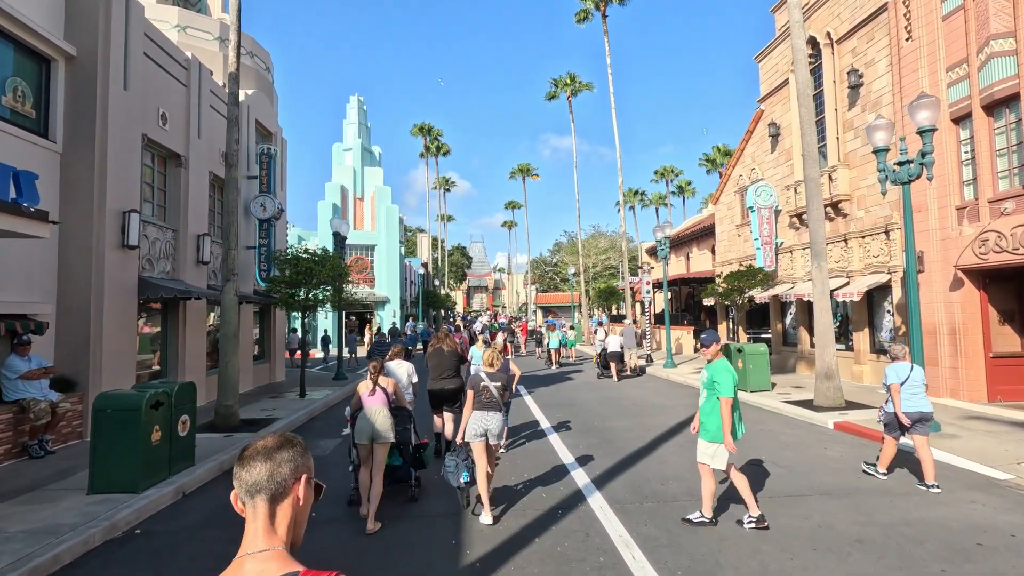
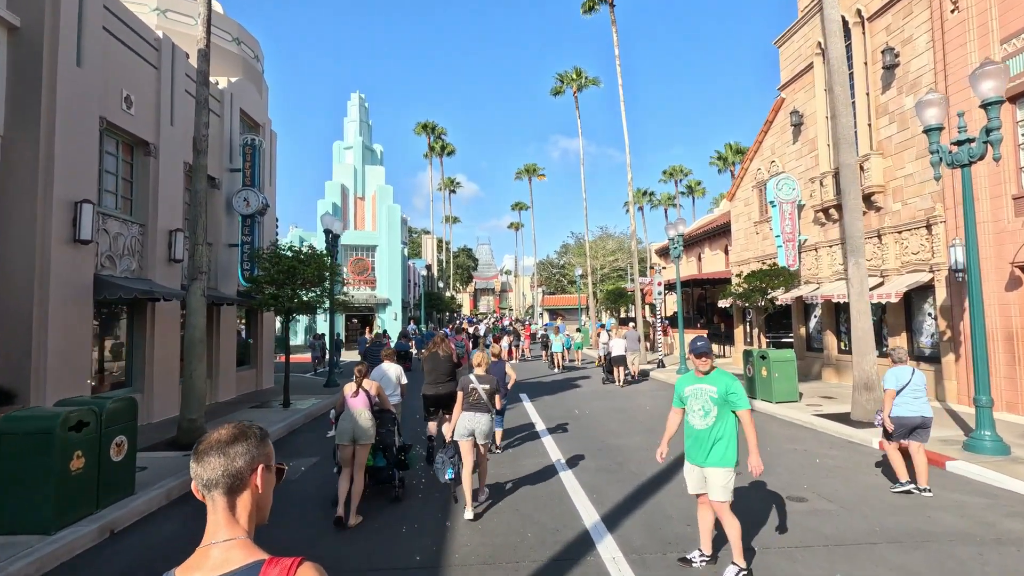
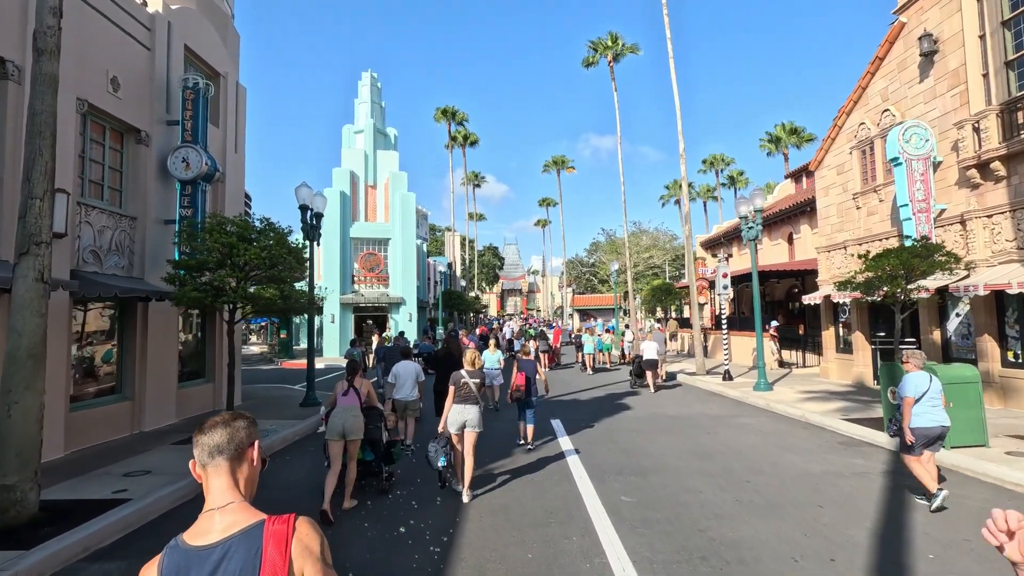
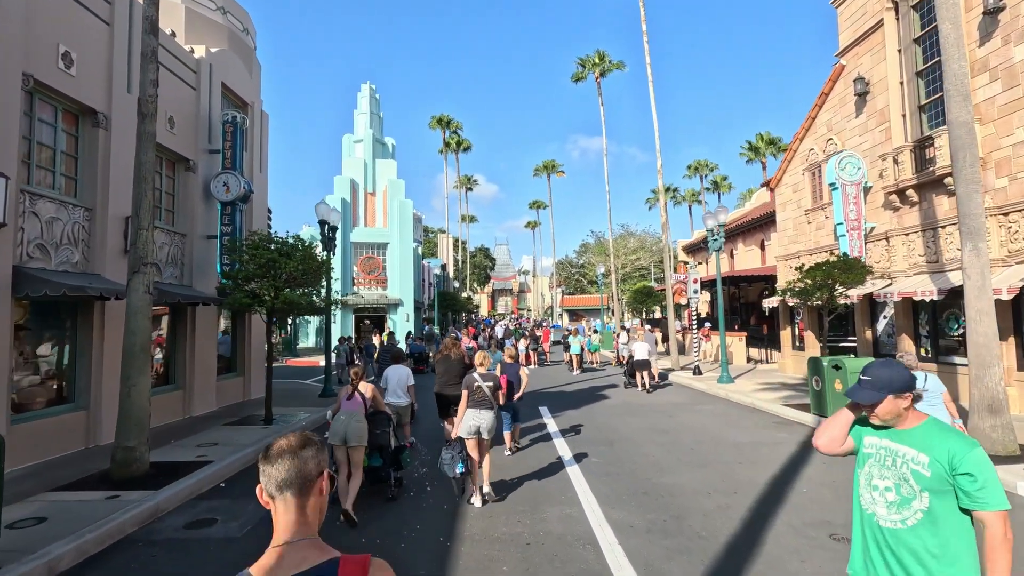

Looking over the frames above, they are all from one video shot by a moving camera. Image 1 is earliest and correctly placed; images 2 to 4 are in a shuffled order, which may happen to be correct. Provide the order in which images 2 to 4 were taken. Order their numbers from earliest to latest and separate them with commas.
2, 4, 3
